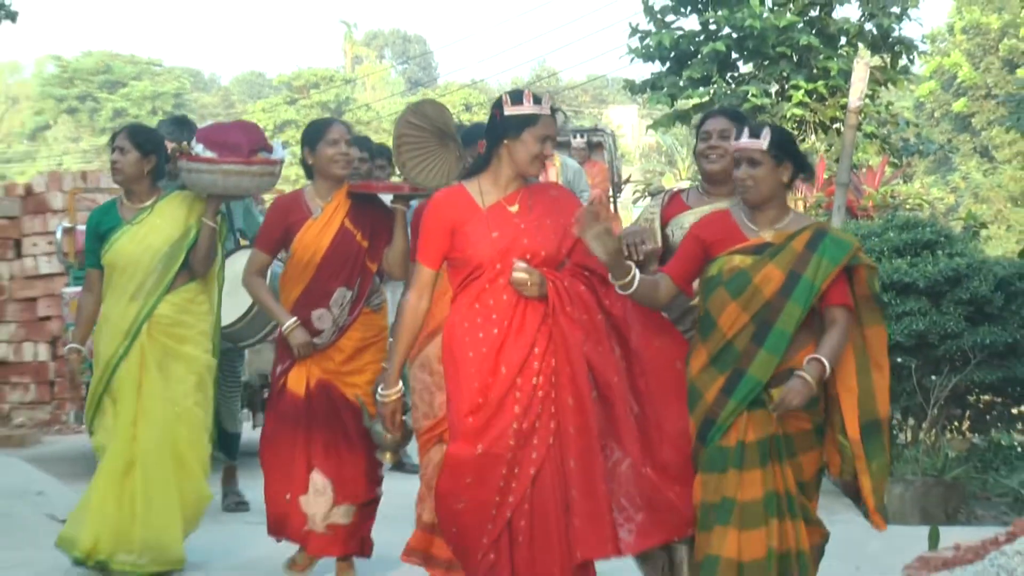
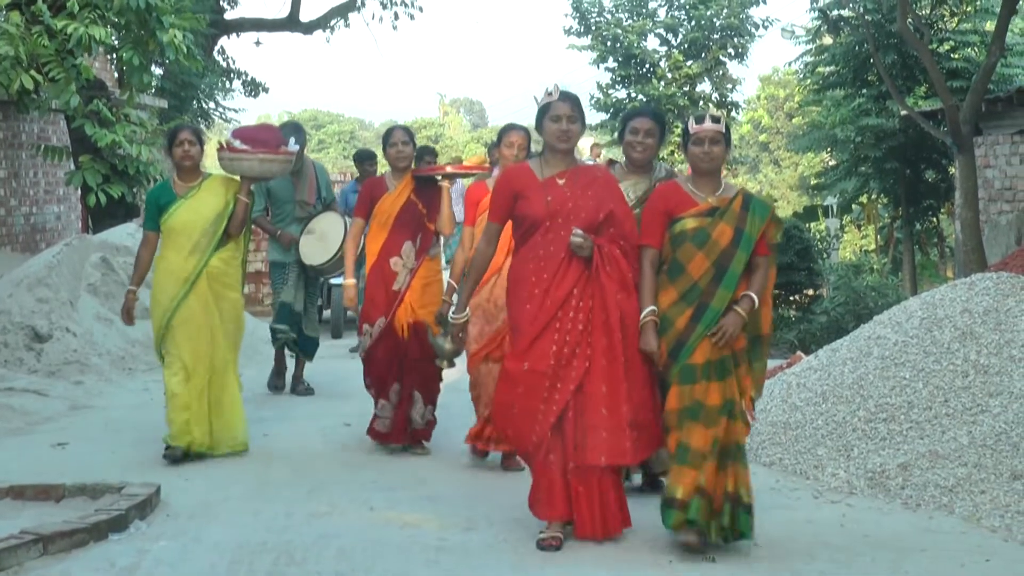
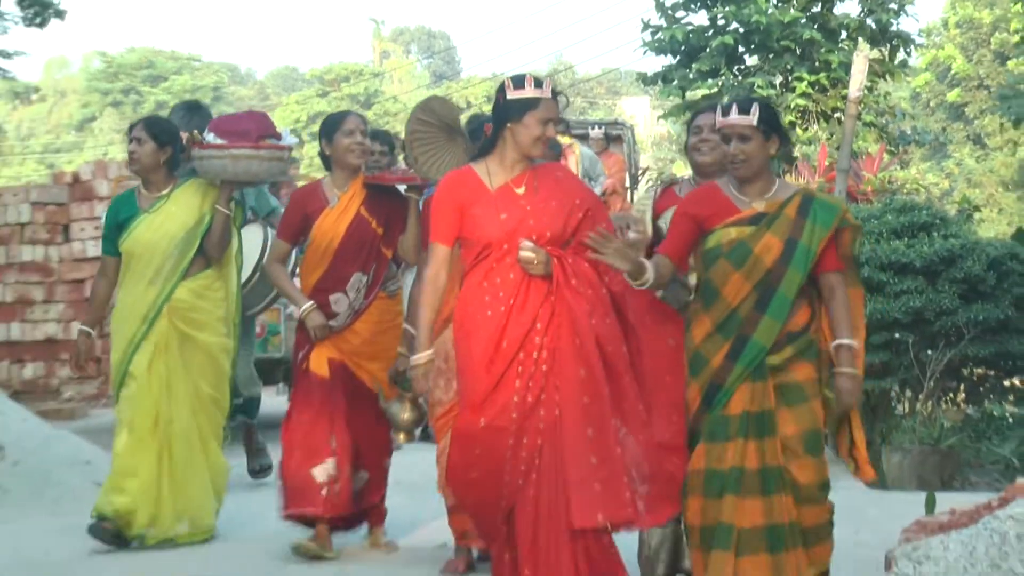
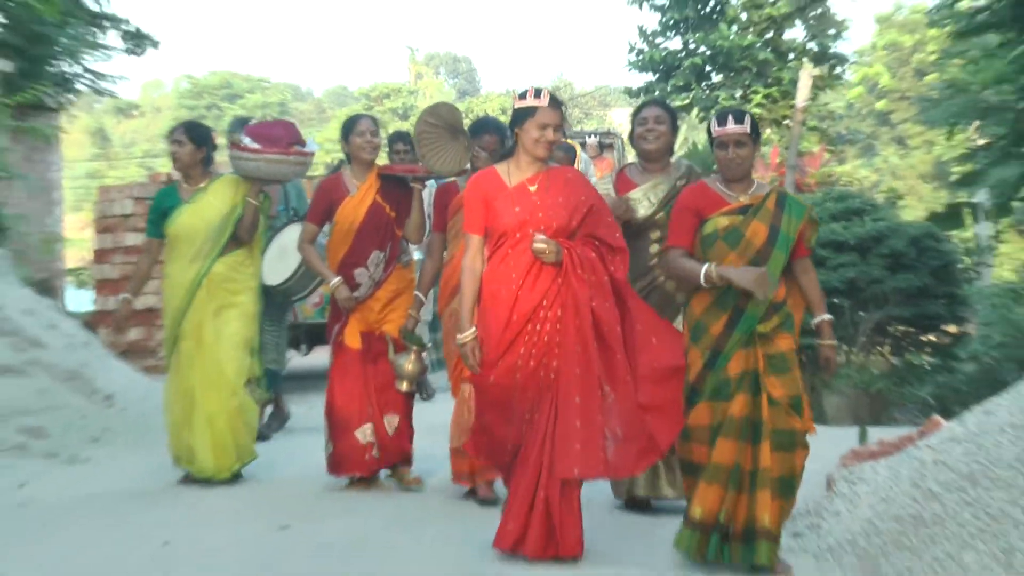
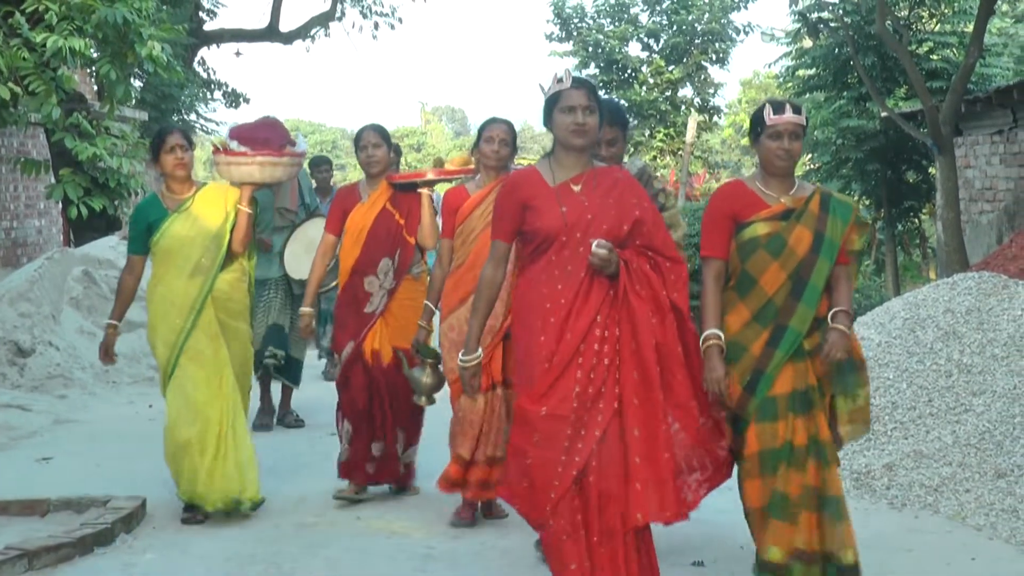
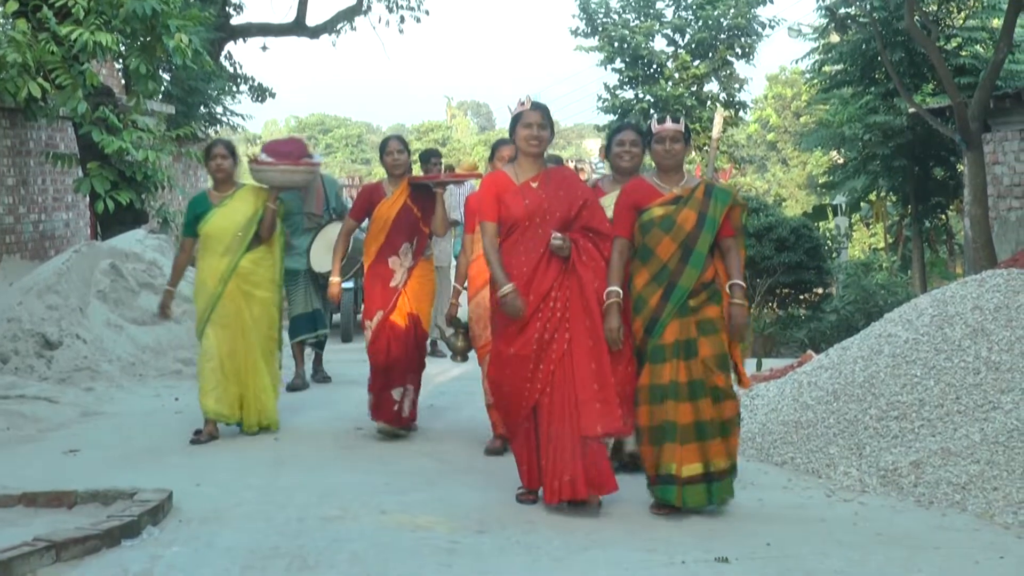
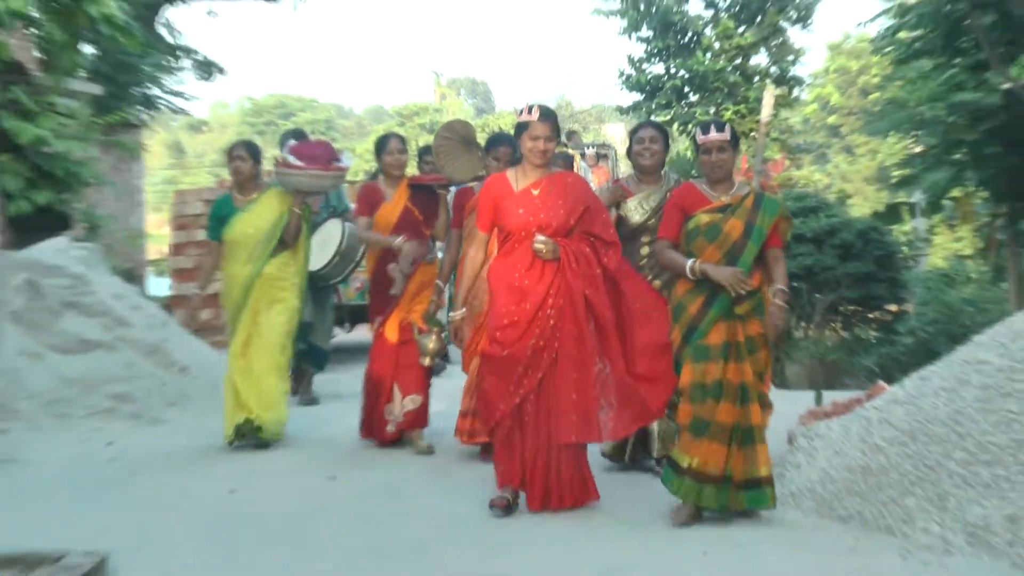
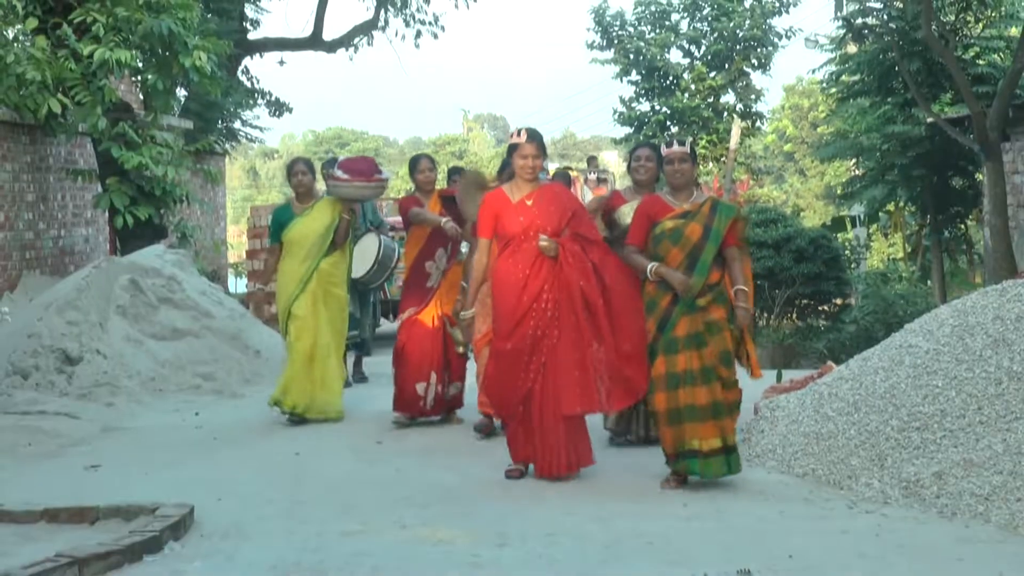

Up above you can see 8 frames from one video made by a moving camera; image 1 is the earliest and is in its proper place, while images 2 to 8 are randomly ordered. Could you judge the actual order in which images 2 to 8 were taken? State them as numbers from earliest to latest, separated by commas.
3, 4, 7, 8, 6, 2, 5
